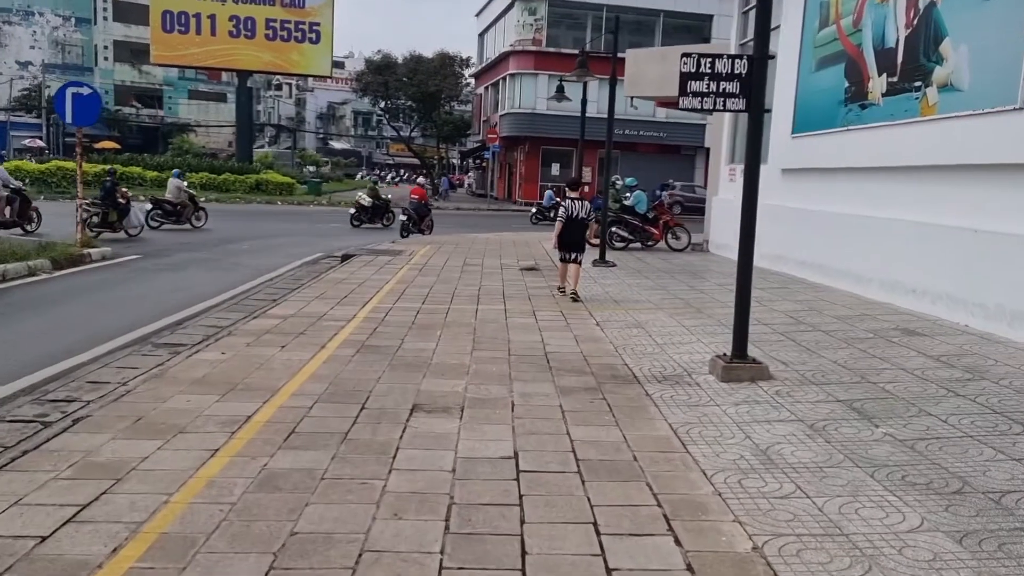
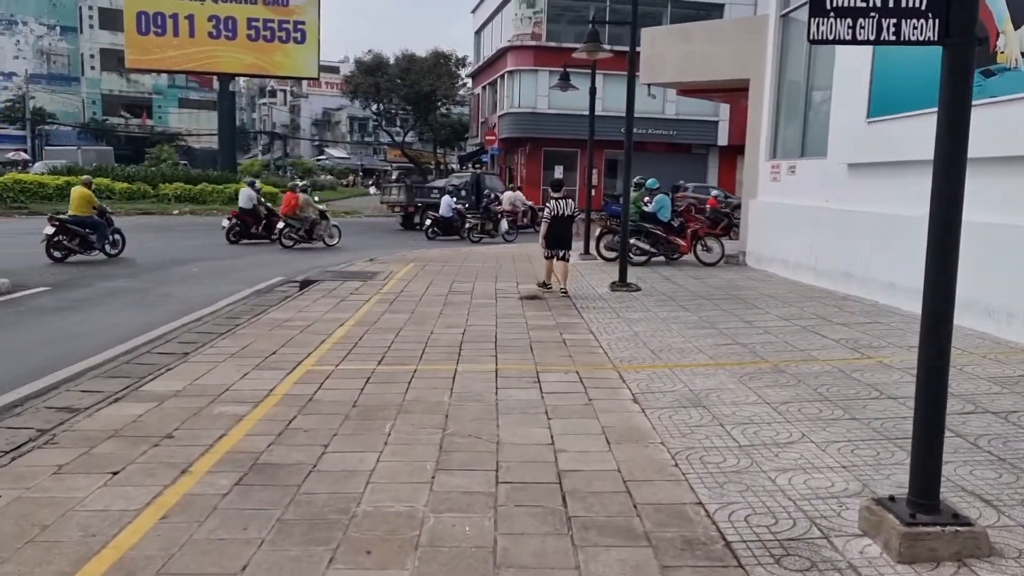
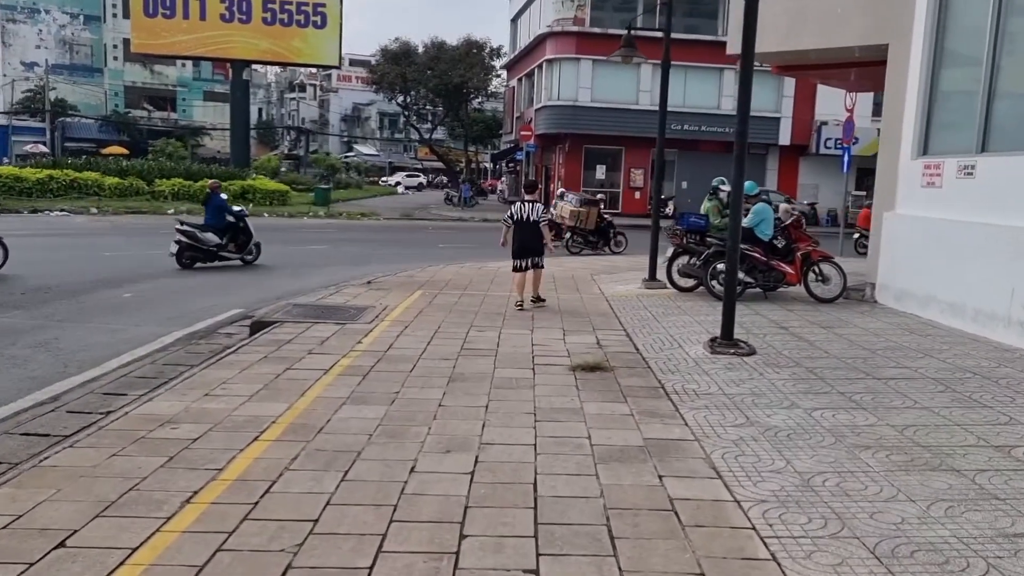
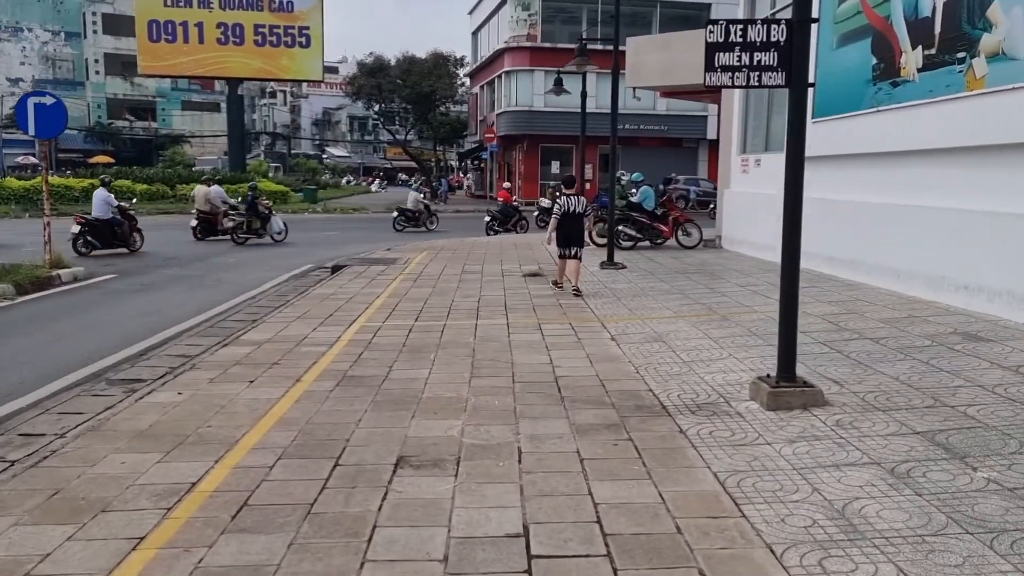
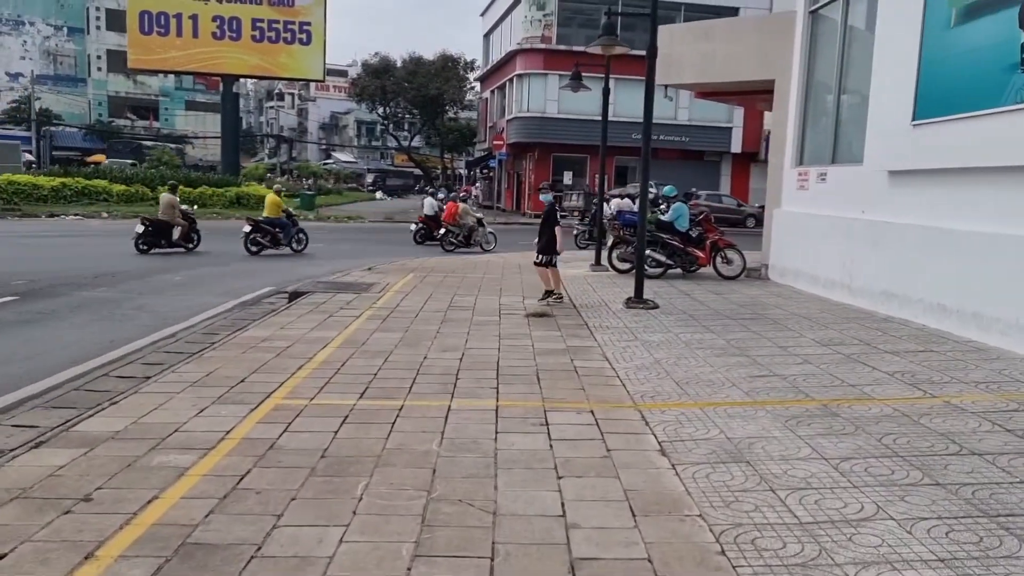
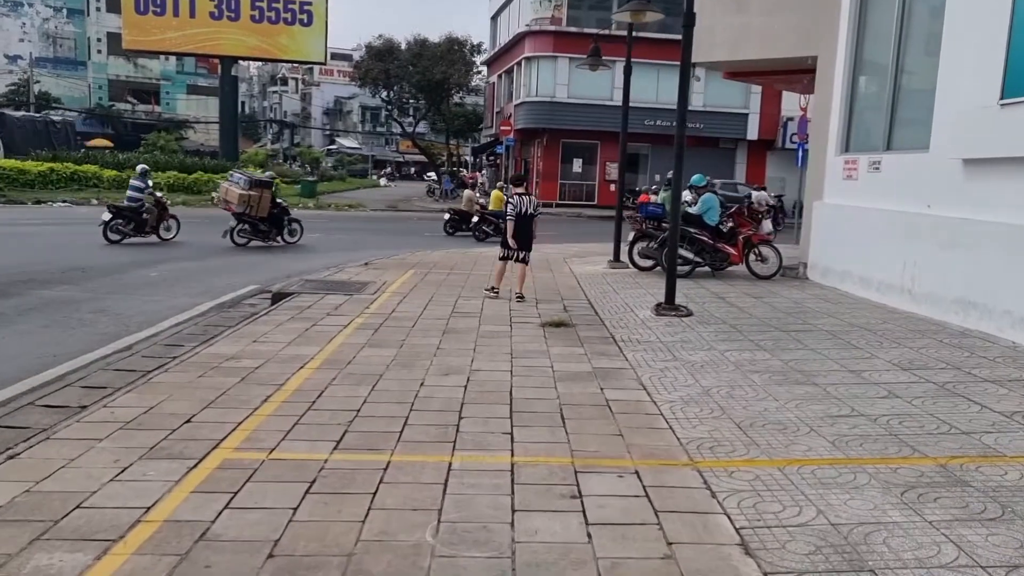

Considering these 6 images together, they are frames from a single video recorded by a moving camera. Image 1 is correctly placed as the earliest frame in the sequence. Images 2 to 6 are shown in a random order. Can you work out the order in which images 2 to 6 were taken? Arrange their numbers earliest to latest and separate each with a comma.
4, 2, 5, 6, 3
